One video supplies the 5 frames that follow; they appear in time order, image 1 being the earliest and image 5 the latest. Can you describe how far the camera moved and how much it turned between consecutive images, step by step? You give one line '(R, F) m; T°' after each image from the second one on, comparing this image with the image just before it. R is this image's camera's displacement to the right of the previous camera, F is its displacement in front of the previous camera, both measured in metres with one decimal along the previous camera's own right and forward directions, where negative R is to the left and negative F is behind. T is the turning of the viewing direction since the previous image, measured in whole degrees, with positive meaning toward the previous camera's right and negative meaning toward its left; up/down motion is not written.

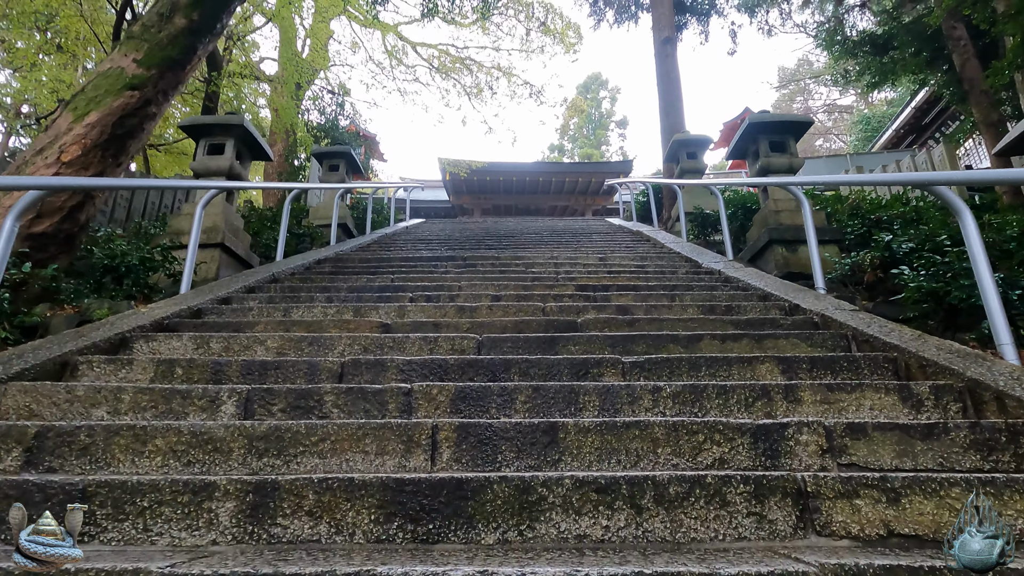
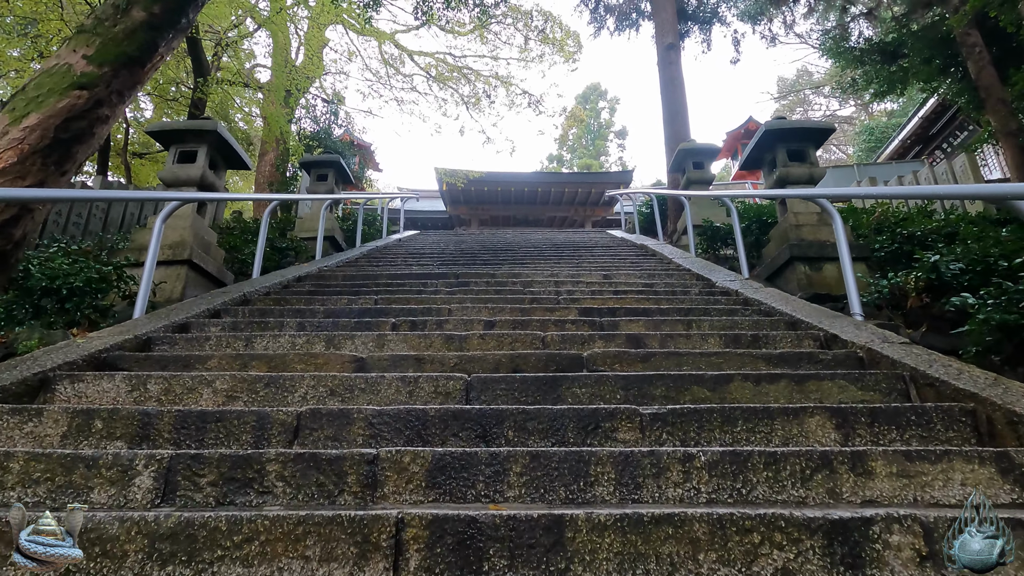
(0.0, +0.4) m; 0°
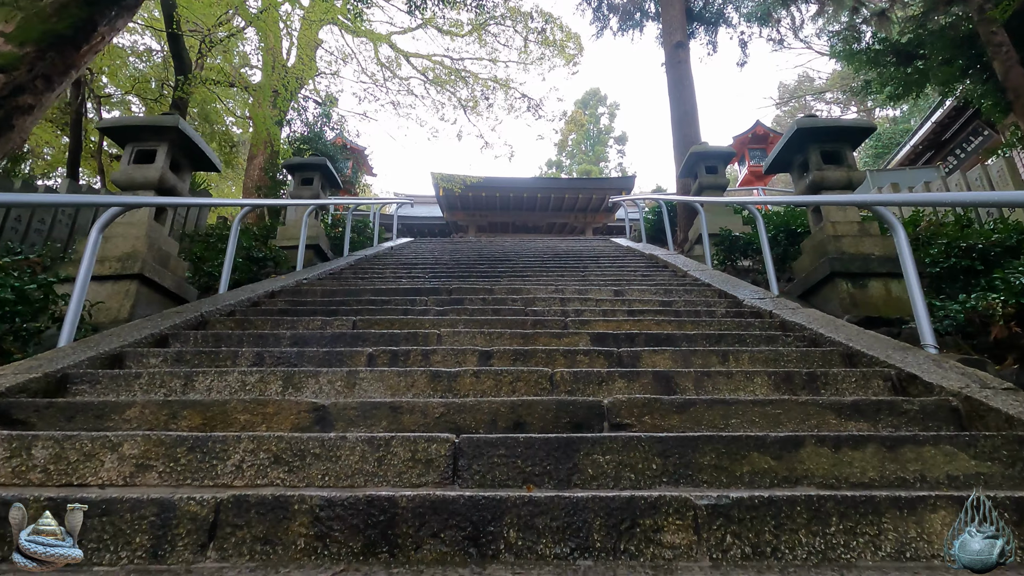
(0.0, +0.5) m; 0°
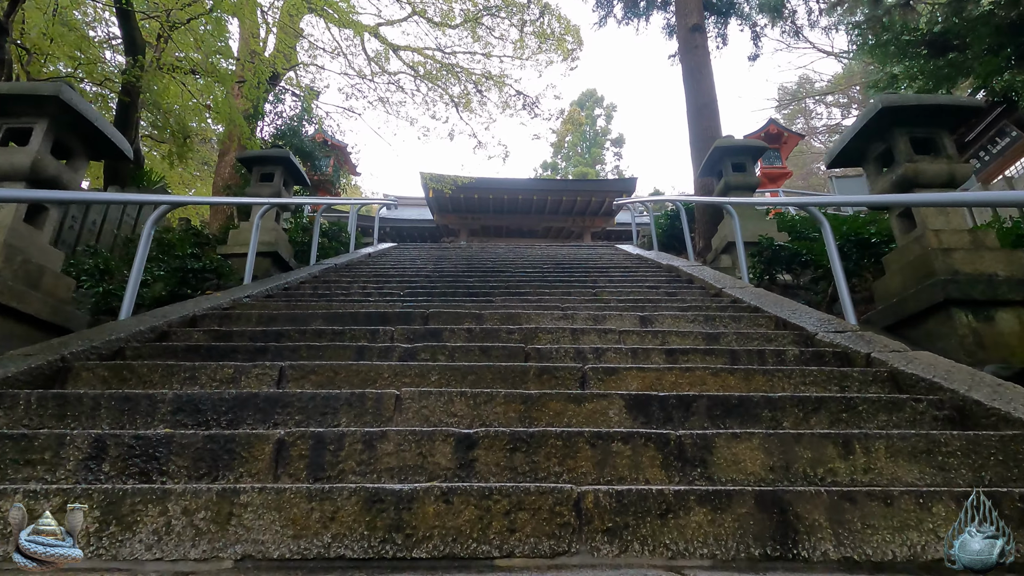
(0.0, +0.9) m; +1°
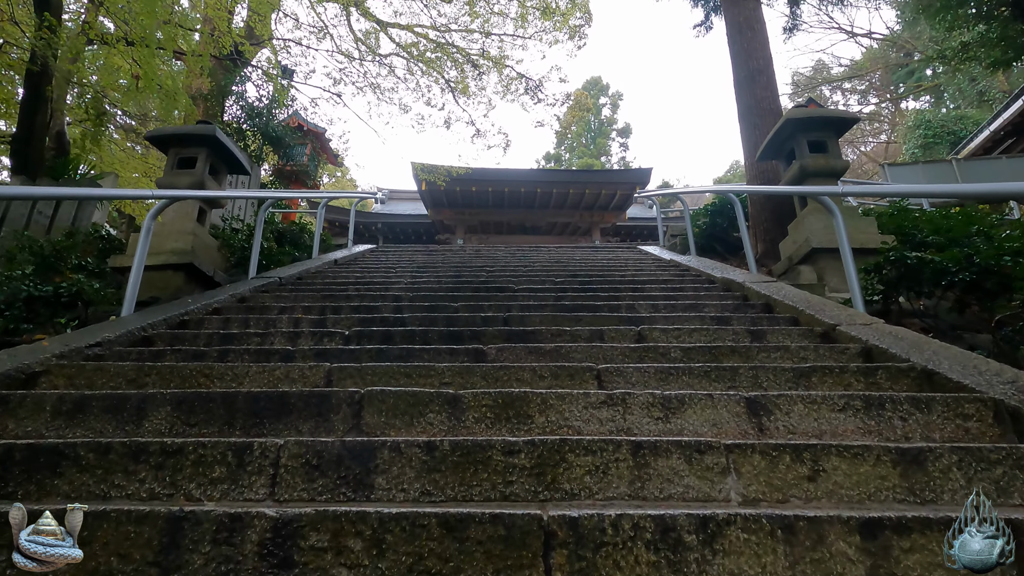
(0.0, +1.3) m; 0°
